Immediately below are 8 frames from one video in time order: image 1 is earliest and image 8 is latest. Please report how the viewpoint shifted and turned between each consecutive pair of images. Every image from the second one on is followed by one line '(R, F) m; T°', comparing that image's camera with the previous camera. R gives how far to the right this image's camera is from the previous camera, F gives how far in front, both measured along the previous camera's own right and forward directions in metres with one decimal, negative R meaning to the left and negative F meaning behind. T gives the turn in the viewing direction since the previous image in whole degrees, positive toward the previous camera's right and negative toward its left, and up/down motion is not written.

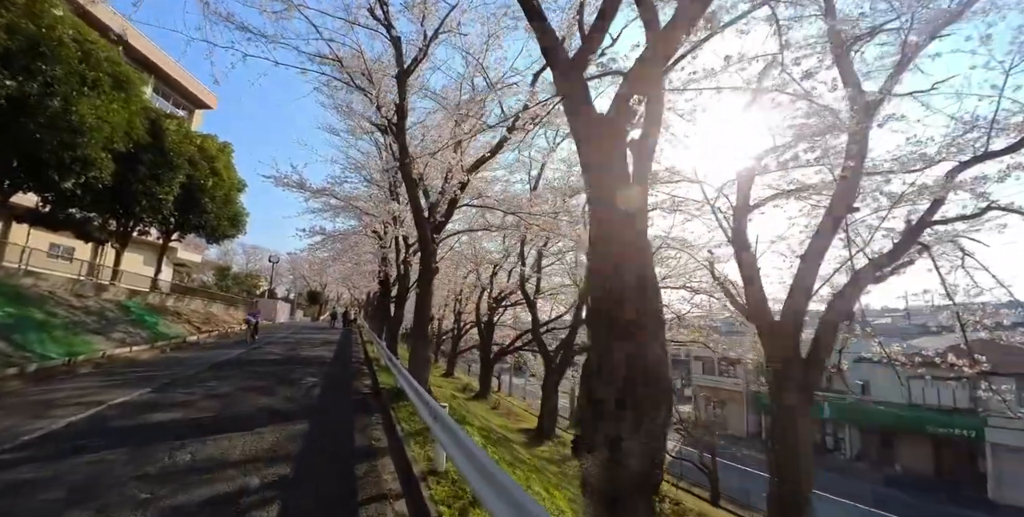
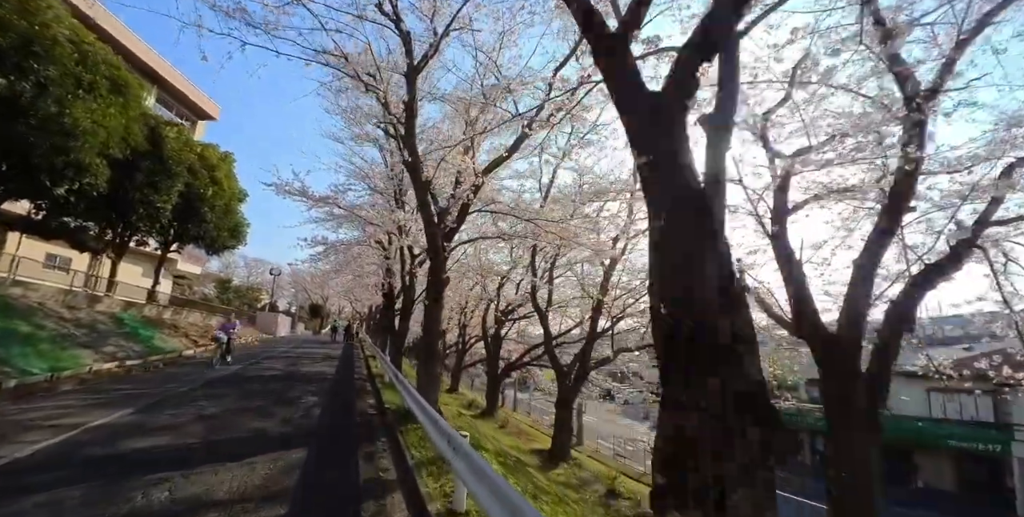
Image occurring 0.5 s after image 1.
(-0.3, +0.6) m; 0°
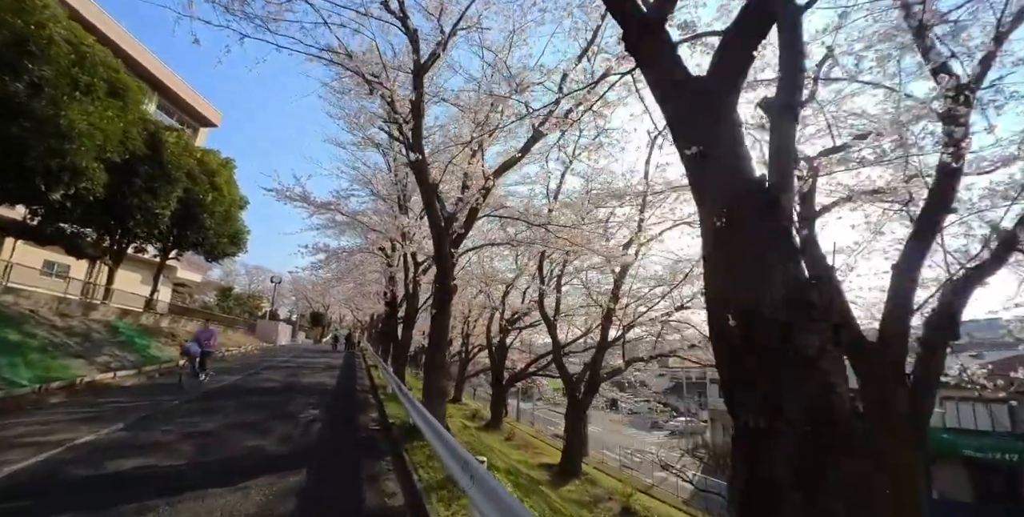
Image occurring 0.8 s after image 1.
(-0.2, +0.4) m; 0°
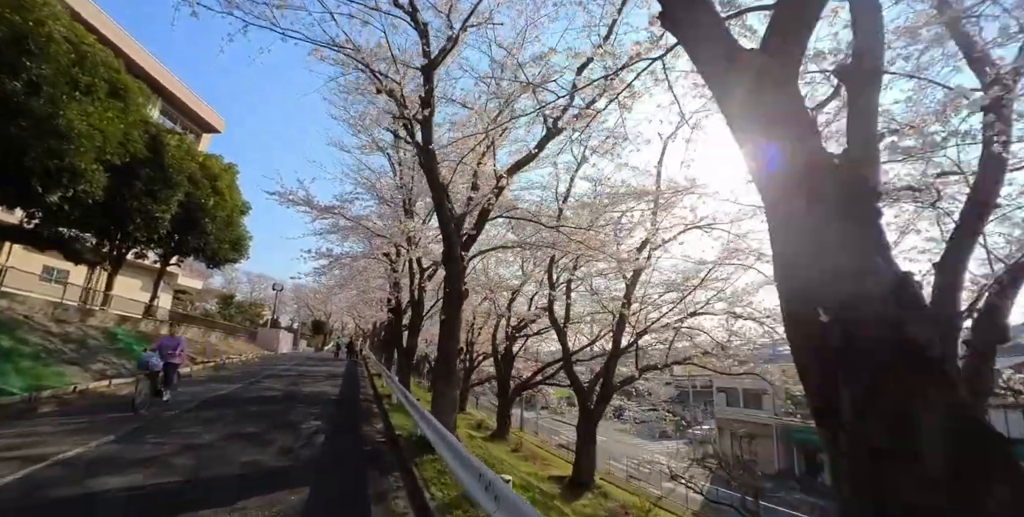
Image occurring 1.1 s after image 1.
(-0.2, +0.3) m; 0°
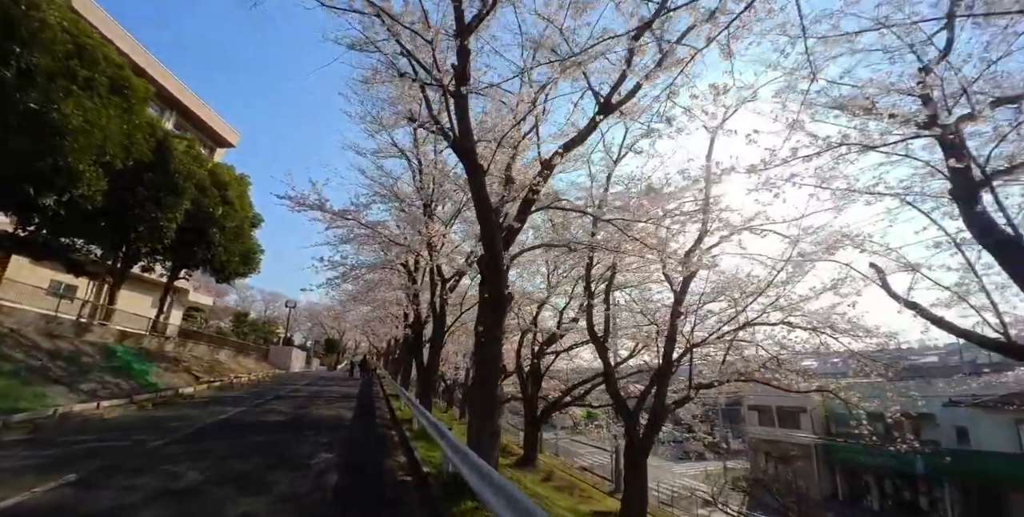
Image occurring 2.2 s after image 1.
(-0.5, +1.2) m; -2°
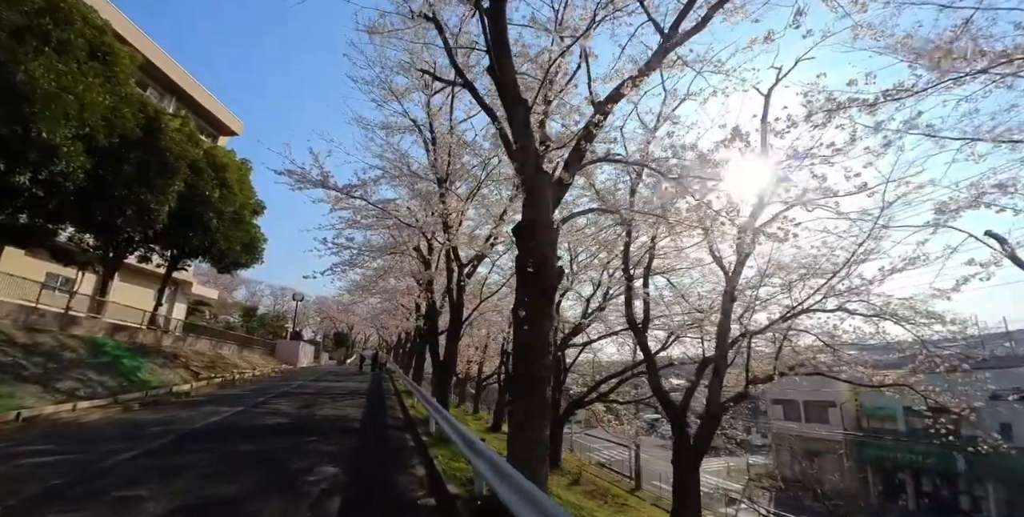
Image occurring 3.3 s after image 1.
(-0.4, +1.2) m; -1°
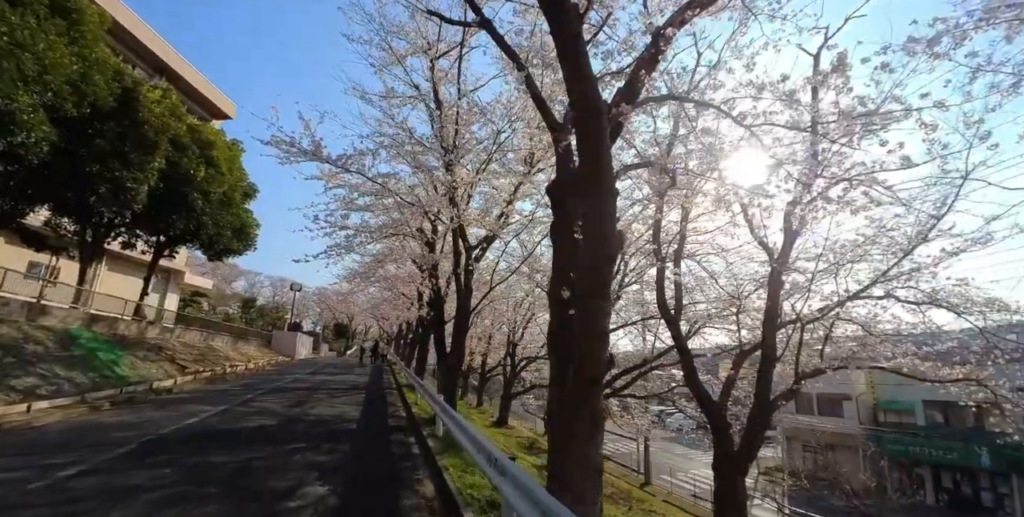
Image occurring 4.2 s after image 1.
(-0.3, +1.0) m; 0°
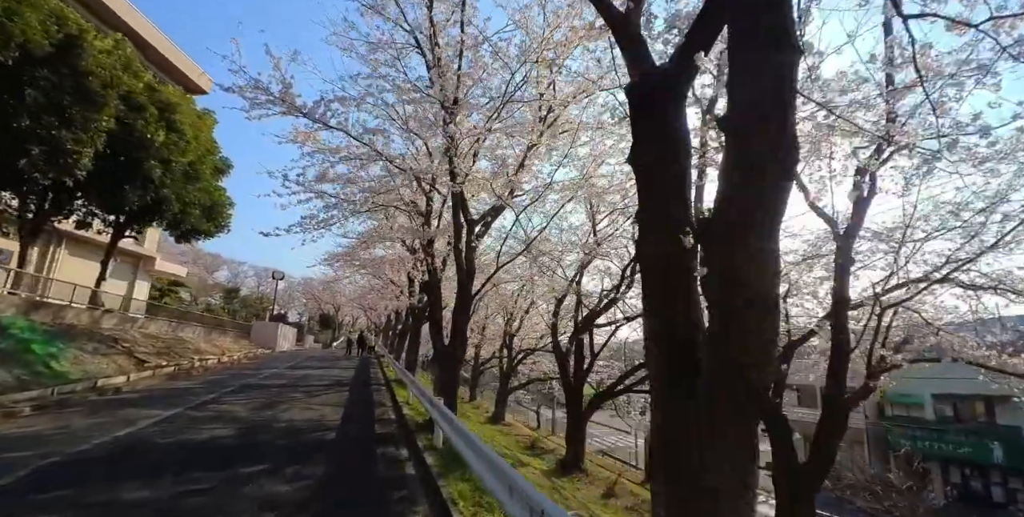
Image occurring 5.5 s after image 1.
(-0.4, +1.3) m; +1°
